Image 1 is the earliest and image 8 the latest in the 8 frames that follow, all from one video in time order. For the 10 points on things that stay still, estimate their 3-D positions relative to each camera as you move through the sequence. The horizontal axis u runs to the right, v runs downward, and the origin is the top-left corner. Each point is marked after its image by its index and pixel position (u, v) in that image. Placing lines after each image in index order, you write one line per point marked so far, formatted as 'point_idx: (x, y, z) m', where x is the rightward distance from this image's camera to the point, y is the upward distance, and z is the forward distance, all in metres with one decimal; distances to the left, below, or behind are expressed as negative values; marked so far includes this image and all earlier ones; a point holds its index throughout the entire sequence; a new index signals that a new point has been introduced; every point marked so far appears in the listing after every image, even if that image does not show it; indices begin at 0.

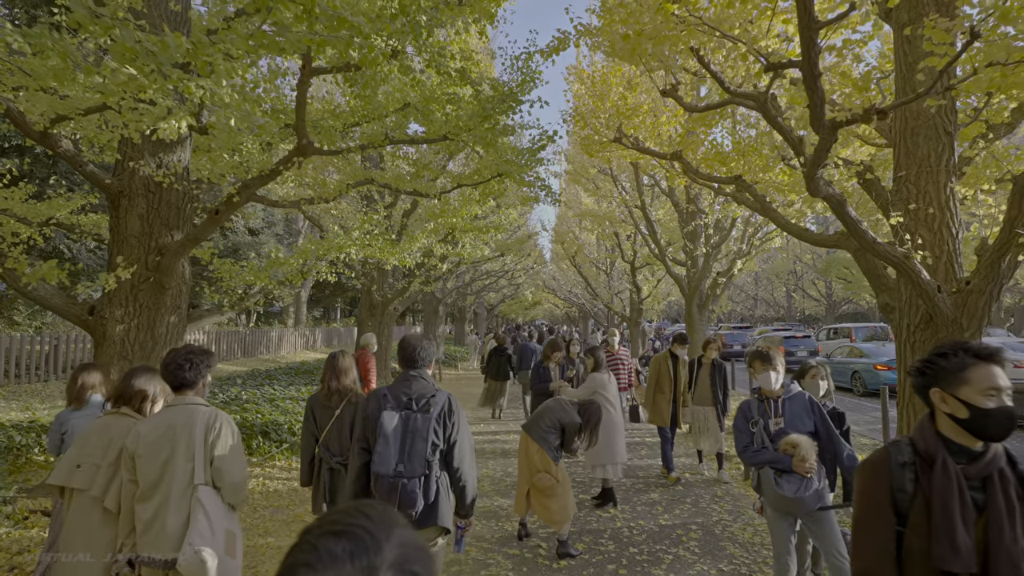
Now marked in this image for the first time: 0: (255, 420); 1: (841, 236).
0: (-3.7, -1.8, +8.9) m
1: (+3.7, +0.6, +7.2) m
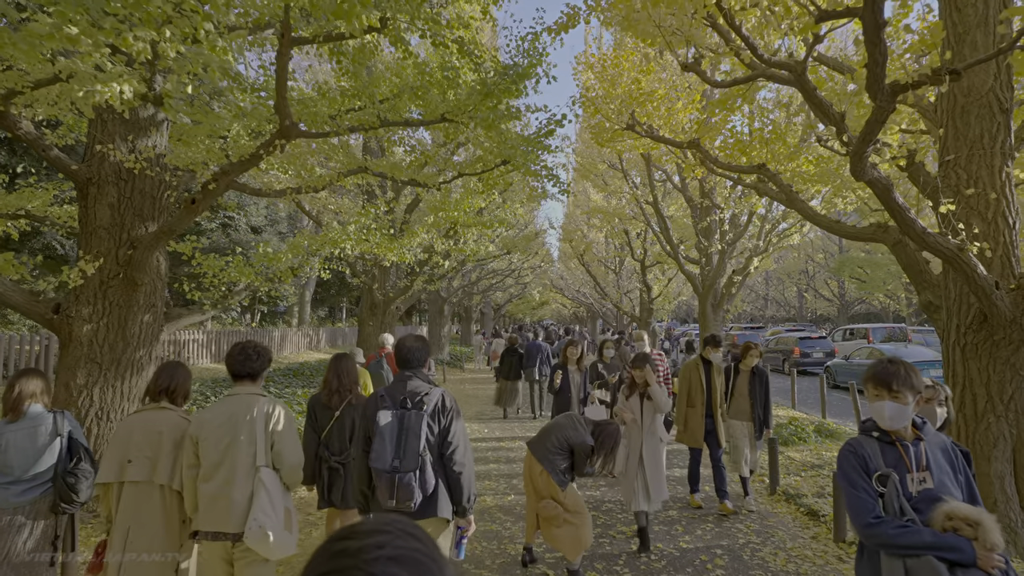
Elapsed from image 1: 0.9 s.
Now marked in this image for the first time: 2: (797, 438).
0: (-3.6, -1.8, +8.4) m
1: (+3.8, +0.6, +6.6) m
2: (+4.2, -2.2, +9.3) m
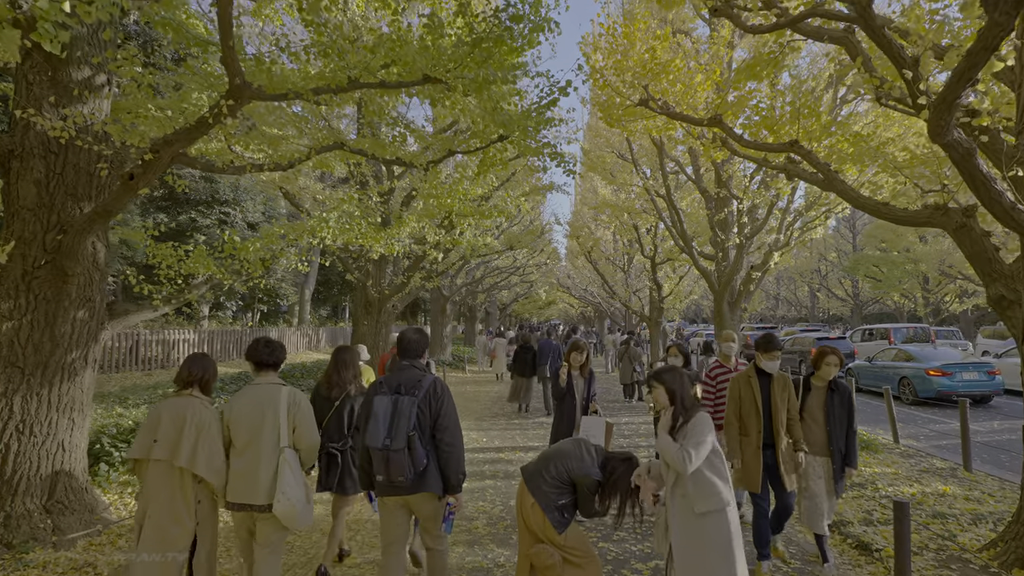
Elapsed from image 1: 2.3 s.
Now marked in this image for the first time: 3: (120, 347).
0: (-3.6, -1.7, +7.5) m
1: (+3.8, +0.7, +5.6) m
2: (+4.2, -2.1, +8.3) m
3: (-10.2, -1.5, +16.6) m
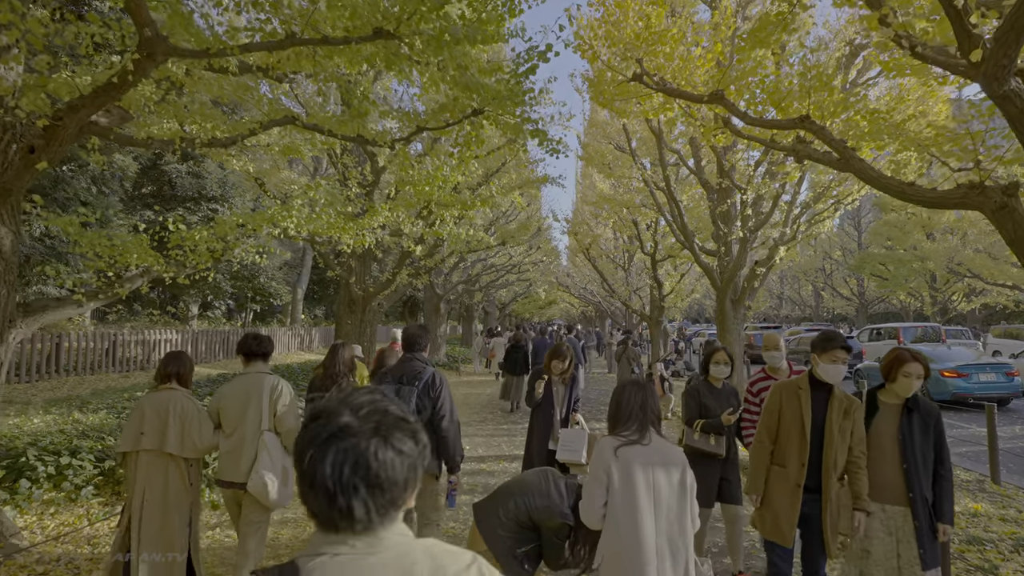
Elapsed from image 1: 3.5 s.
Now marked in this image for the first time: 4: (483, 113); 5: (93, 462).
0: (-3.8, -1.7, +6.8) m
1: (+3.5, +0.8, +4.9) m
2: (+3.9, -2.0, +7.6) m
3: (-10.3, -1.5, +15.9) m
4: (-0.3, +1.6, +6.0) m
5: (-4.0, -1.7, +6.1) m
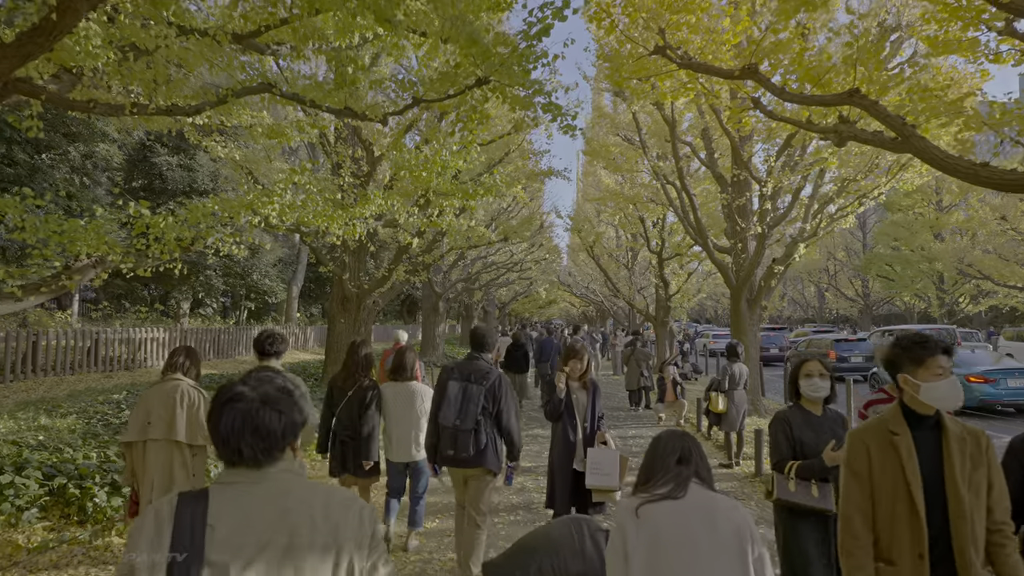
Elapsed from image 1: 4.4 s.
0: (-3.8, -1.6, +6.1) m
1: (+3.6, +0.8, +4.1) m
2: (+4.0, -2.0, +6.8) m
3: (-10.3, -1.4, +15.1) m
4: (-0.2, +1.7, +5.2) m
5: (-4.0, -1.6, +5.3) m
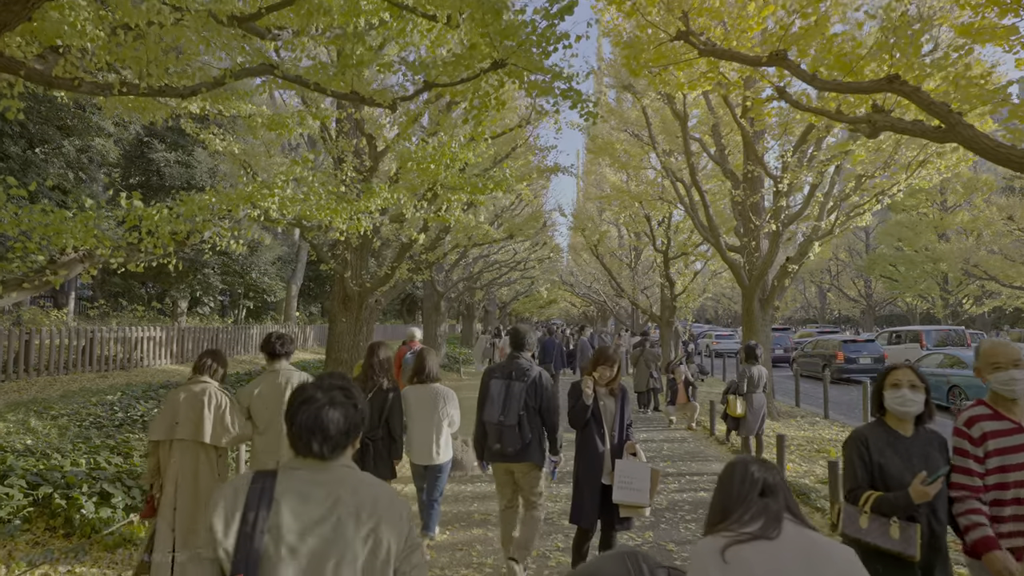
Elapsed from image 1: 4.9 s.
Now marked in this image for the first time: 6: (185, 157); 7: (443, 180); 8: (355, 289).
0: (-3.6, -1.6, +5.7) m
1: (+3.7, +0.8, +3.8) m
2: (+4.1, -2.0, +6.5) m
3: (-10.2, -1.3, +14.8) m
4: (-0.1, +1.7, +4.9) m
5: (-3.8, -1.6, +5.0) m
6: (-10.1, +4.1, +19.7) m
7: (-0.9, +1.3, +7.9) m
8: (-2.9, 0.0, +11.9) m
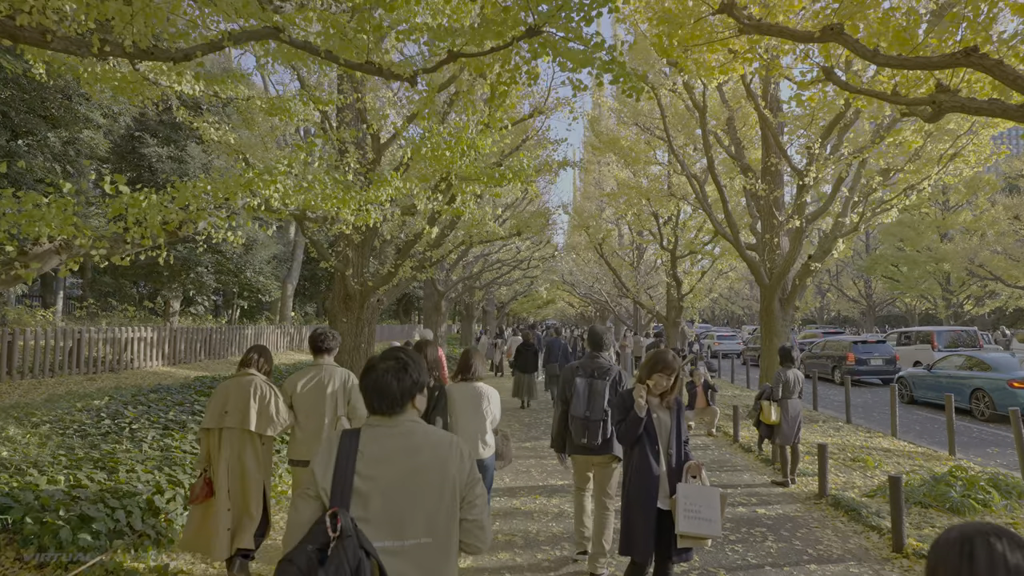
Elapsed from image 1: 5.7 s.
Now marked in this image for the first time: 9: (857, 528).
0: (-3.4, -1.6, +5.2) m
1: (+4.0, +0.8, +3.3) m
2: (+4.3, -2.0, +6.0) m
3: (-10.0, -1.3, +14.1) m
4: (+0.2, +1.7, +4.3) m
5: (-3.6, -1.6, +4.4) m
6: (-10.0, +4.1, +19.0) m
7: (-0.6, +1.3, +7.3) m
8: (-2.8, 0.0, +11.3) m
9: (+3.1, -2.2, +5.7) m
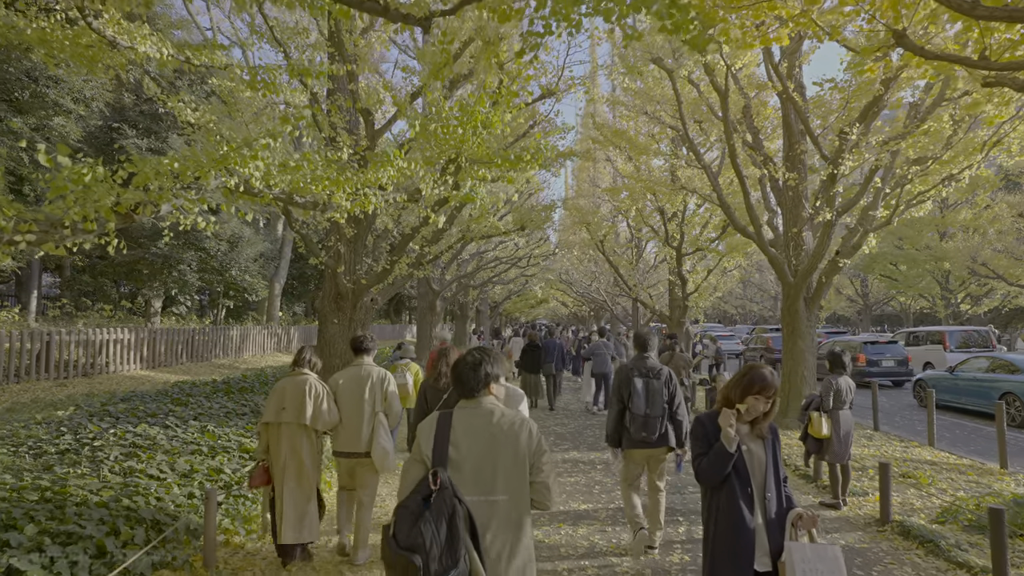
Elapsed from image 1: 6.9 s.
0: (-3.2, -1.5, +4.2) m
1: (+4.2, +0.8, +2.5) m
2: (+4.5, -2.0, +5.2) m
3: (-10.0, -1.3, +13.1) m
4: (+0.4, +1.8, +3.5) m
5: (-3.4, -1.5, +3.5) m
6: (-10.1, +4.1, +18.0) m
7: (-0.5, +1.4, +6.5) m
8: (-2.7, +0.1, +10.4) m
9: (+3.3, -2.1, +4.9) m
